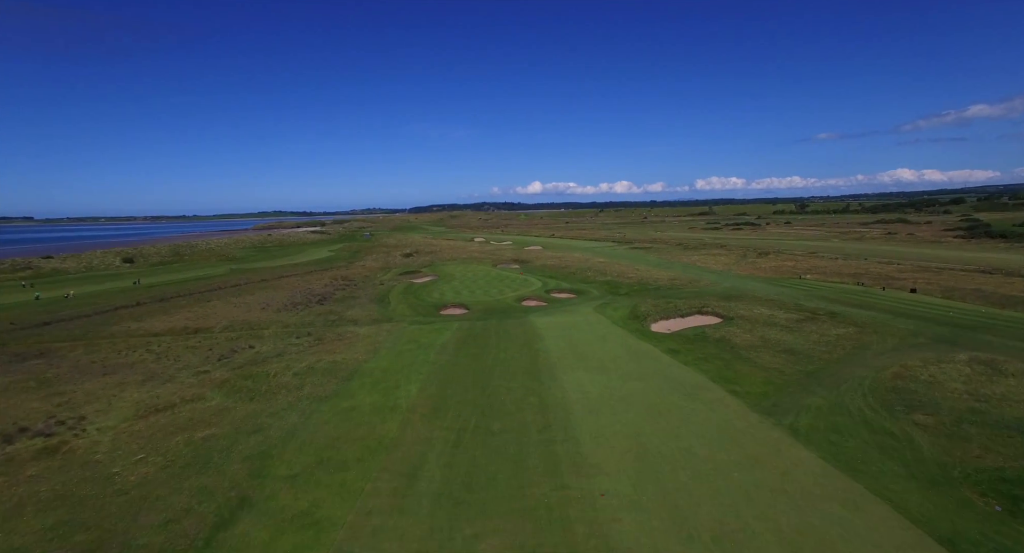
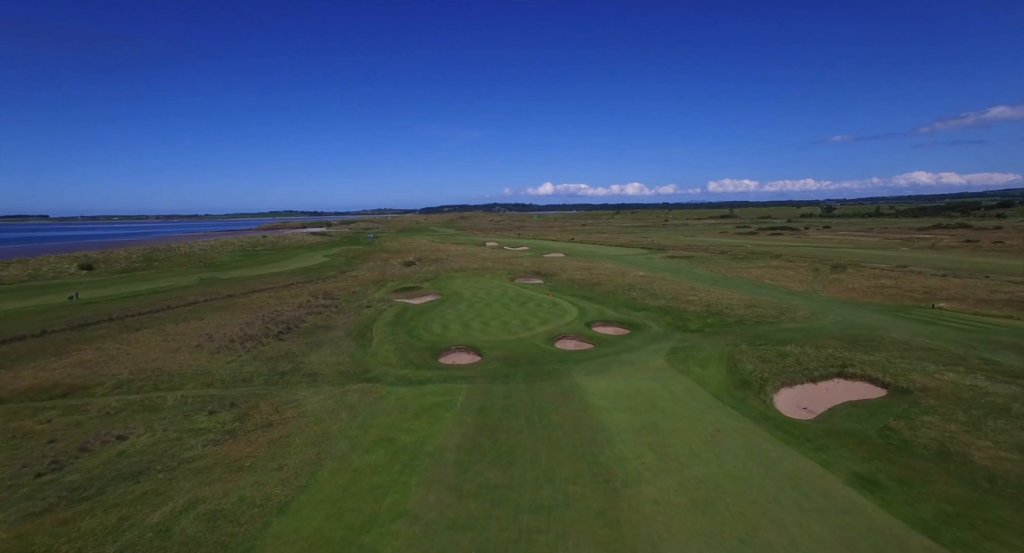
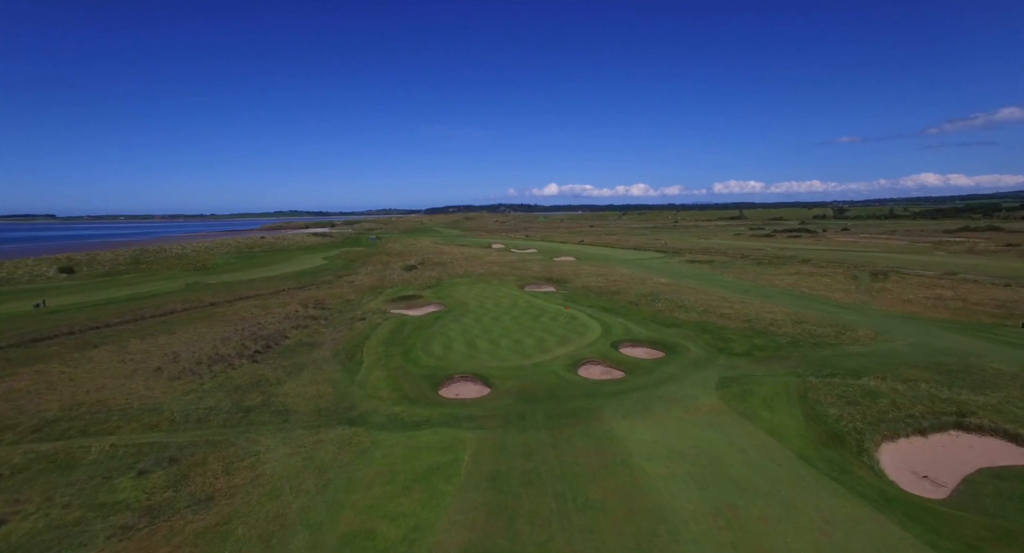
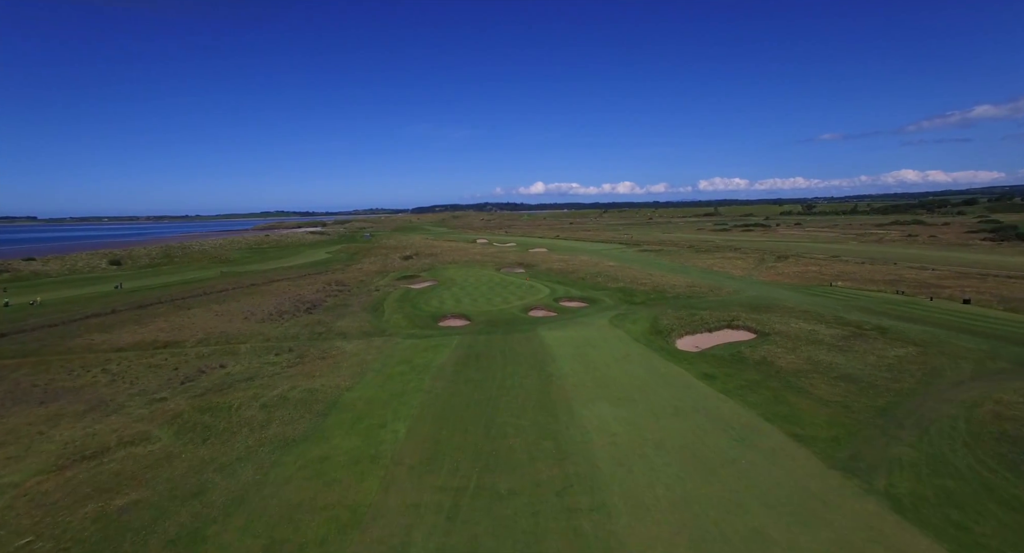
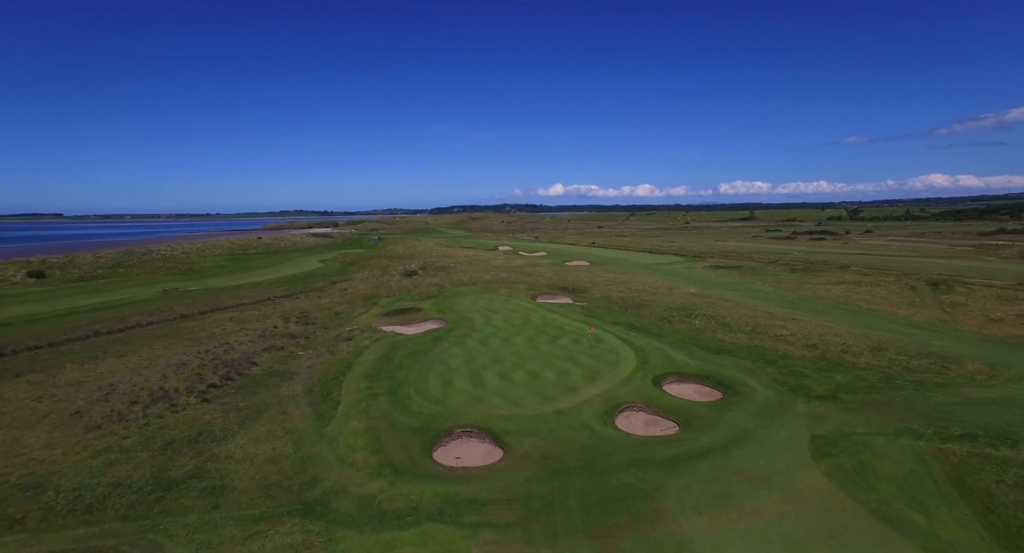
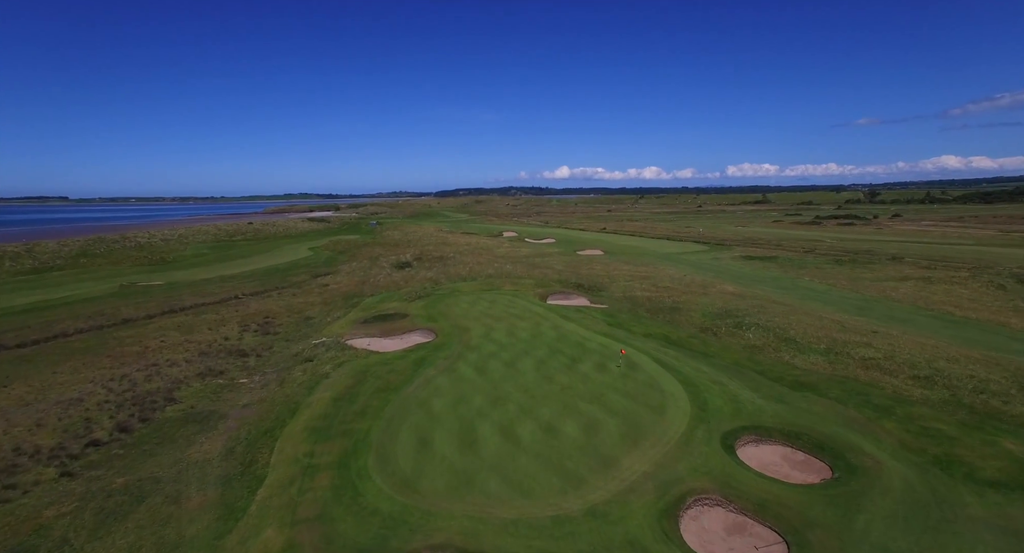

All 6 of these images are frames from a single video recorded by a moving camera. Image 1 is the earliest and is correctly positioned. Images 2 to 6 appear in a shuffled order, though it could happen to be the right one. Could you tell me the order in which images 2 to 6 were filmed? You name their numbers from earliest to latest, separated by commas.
4, 2, 3, 5, 6
